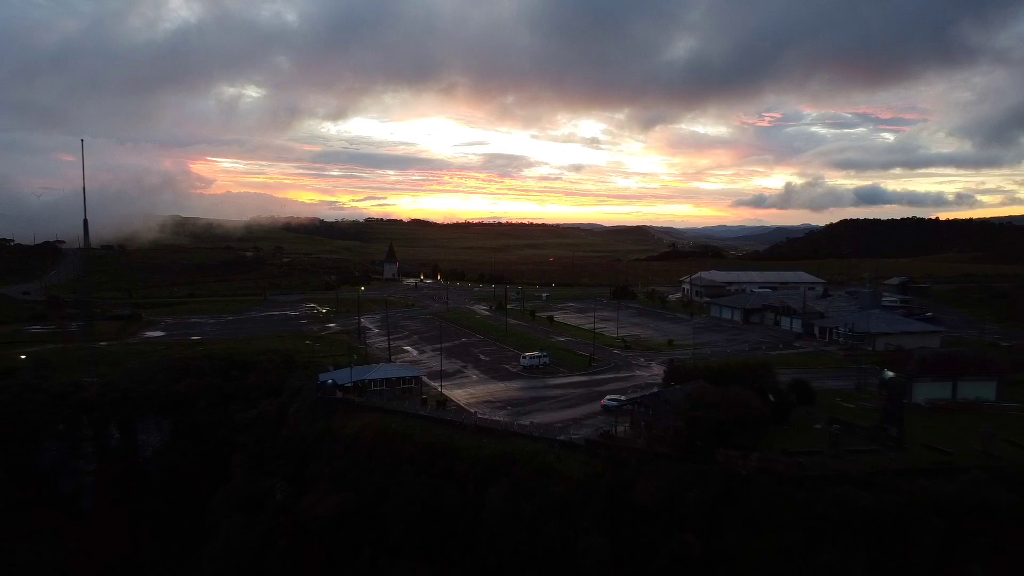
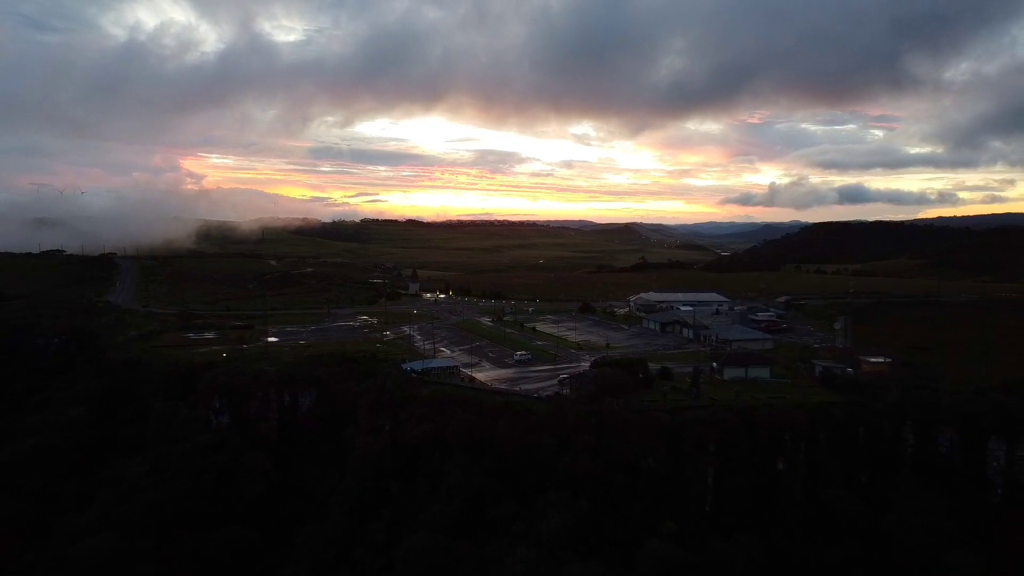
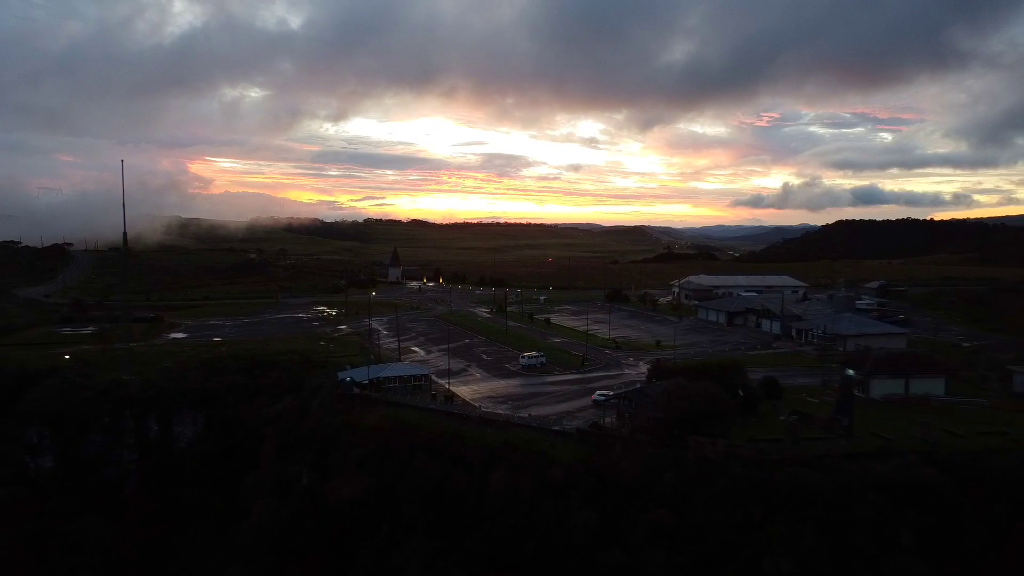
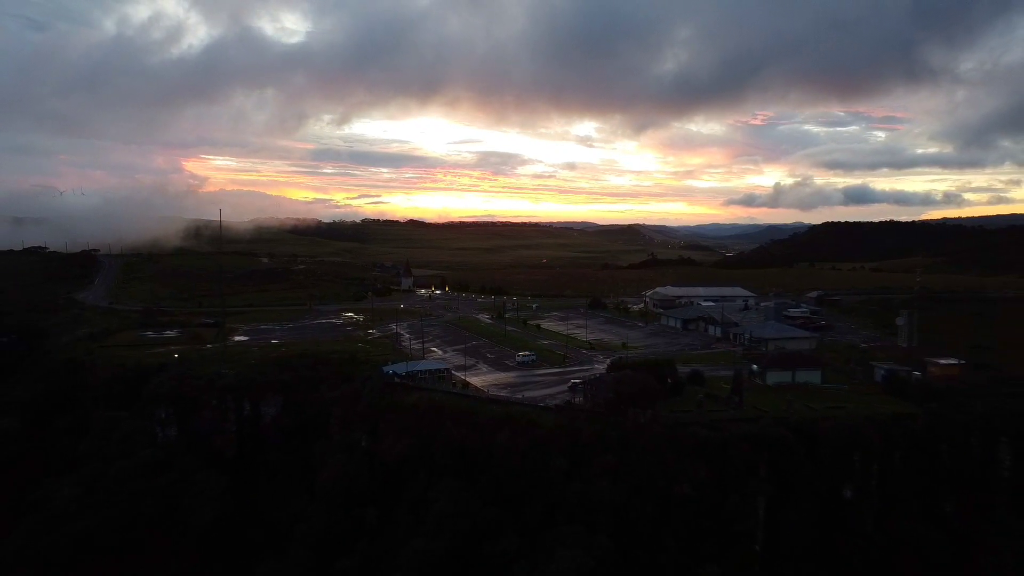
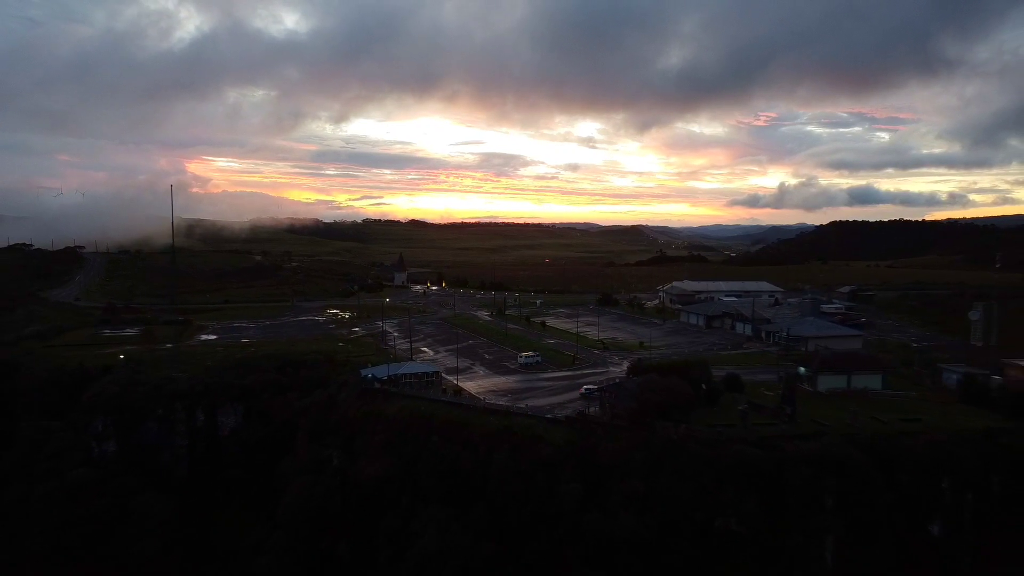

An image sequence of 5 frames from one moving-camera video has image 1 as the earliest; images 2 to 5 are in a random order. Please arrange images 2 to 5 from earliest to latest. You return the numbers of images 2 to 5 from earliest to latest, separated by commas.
3, 5, 4, 2
